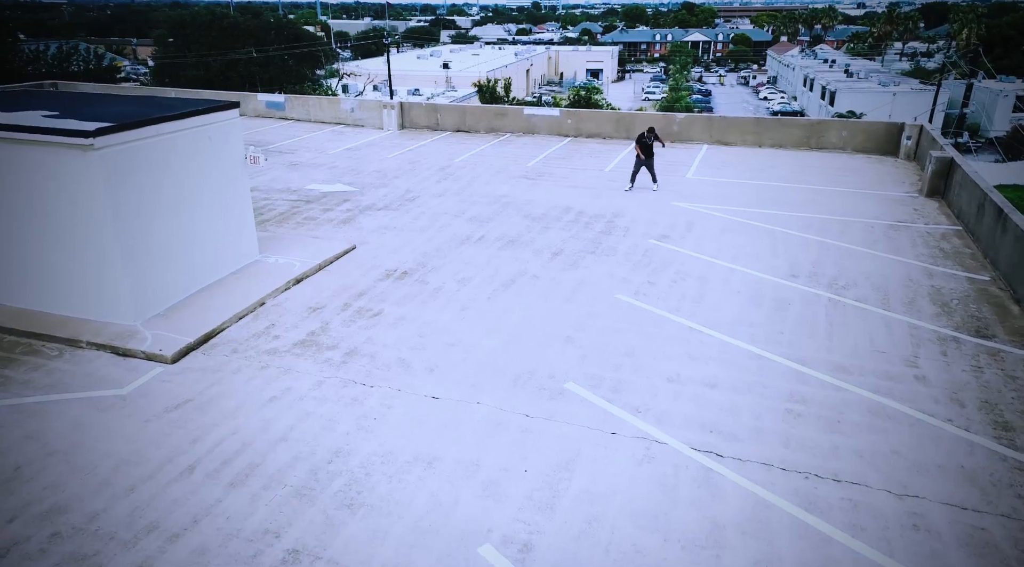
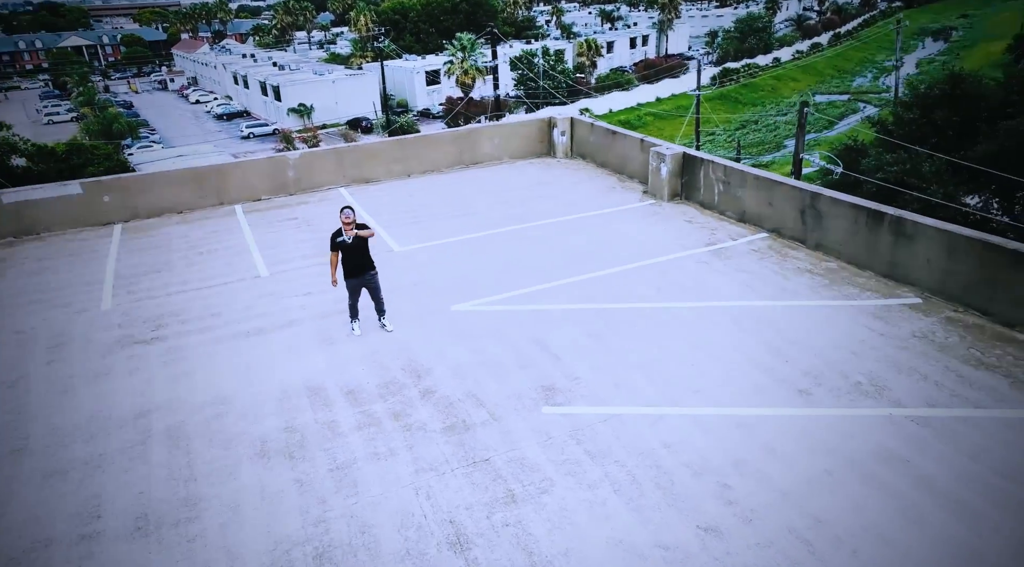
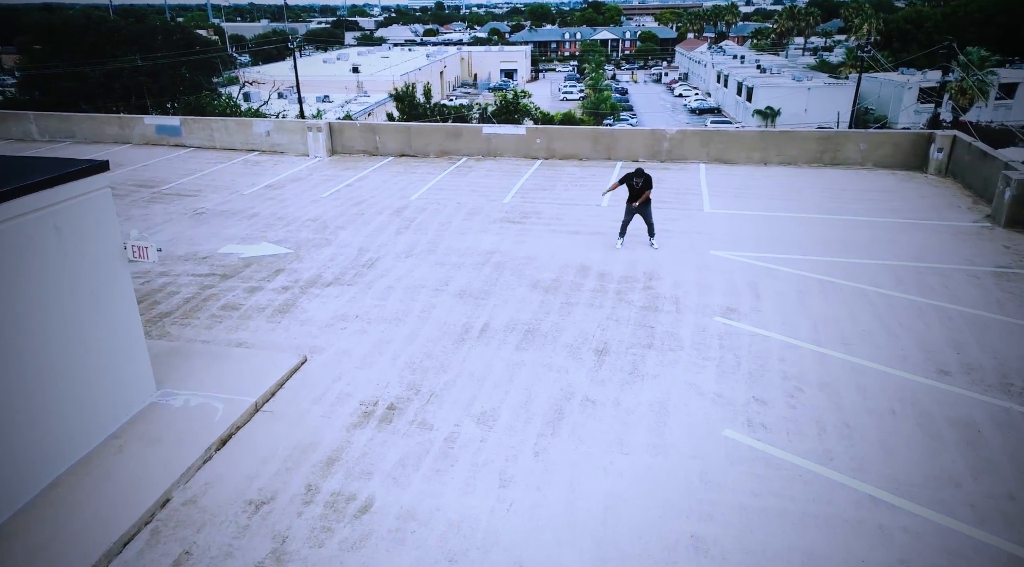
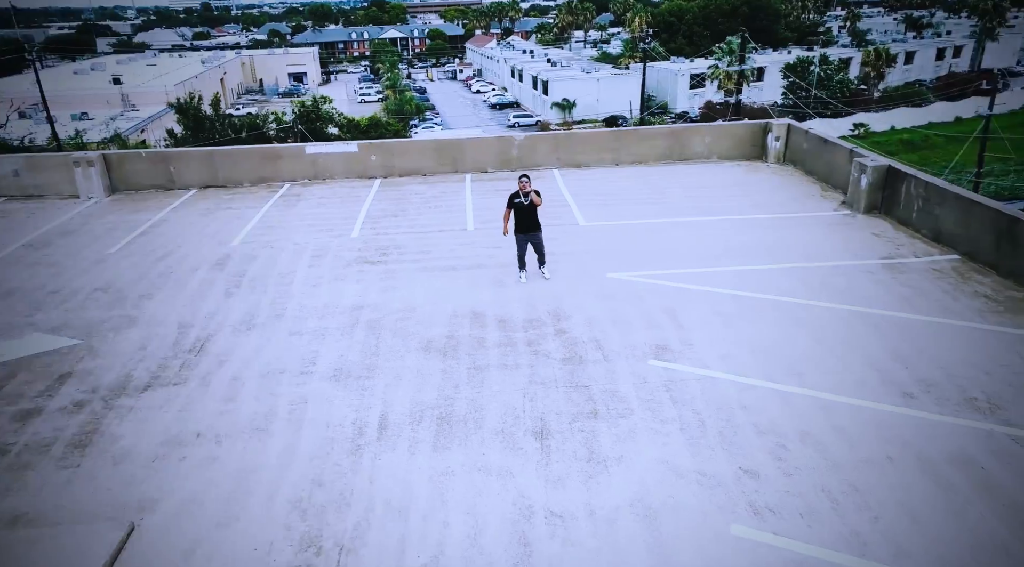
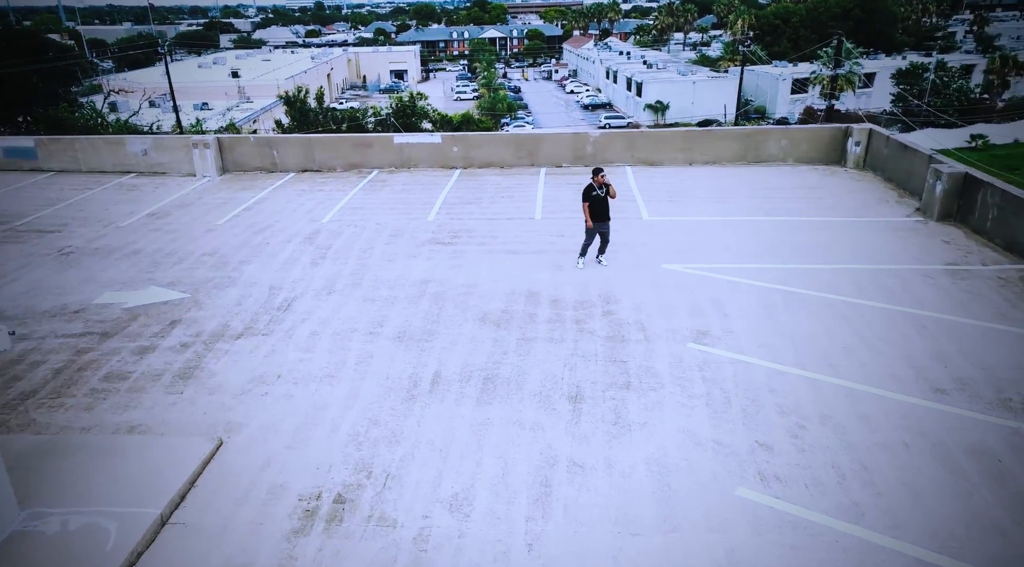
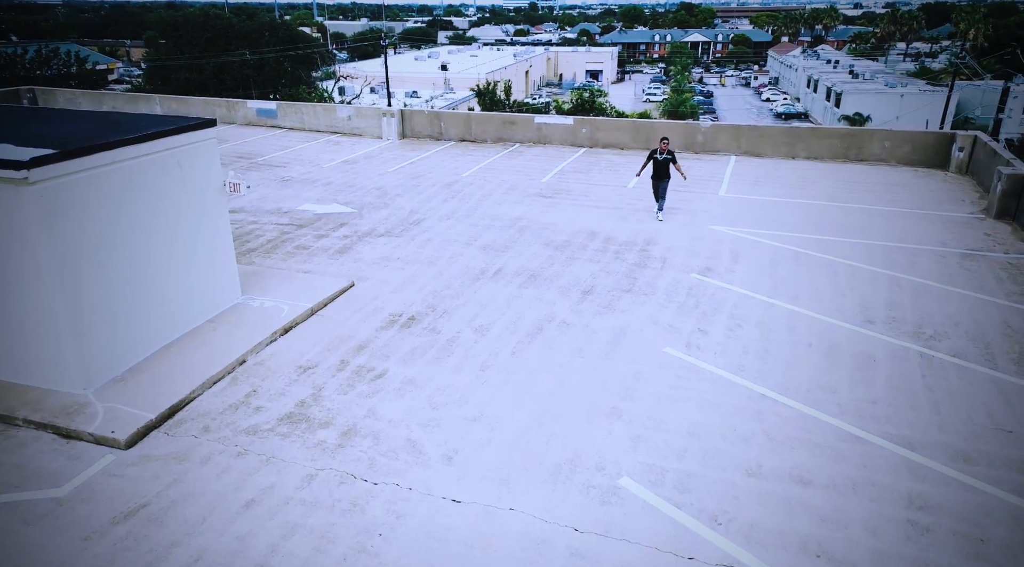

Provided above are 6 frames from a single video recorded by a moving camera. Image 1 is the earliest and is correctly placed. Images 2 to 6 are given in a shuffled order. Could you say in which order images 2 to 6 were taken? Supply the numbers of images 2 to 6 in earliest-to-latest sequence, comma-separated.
6, 3, 5, 4, 2
